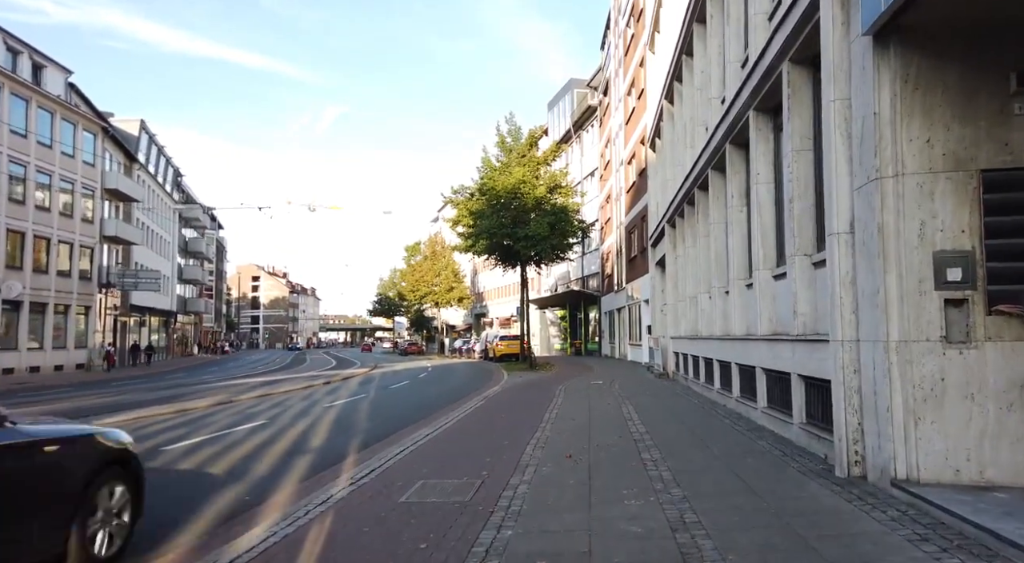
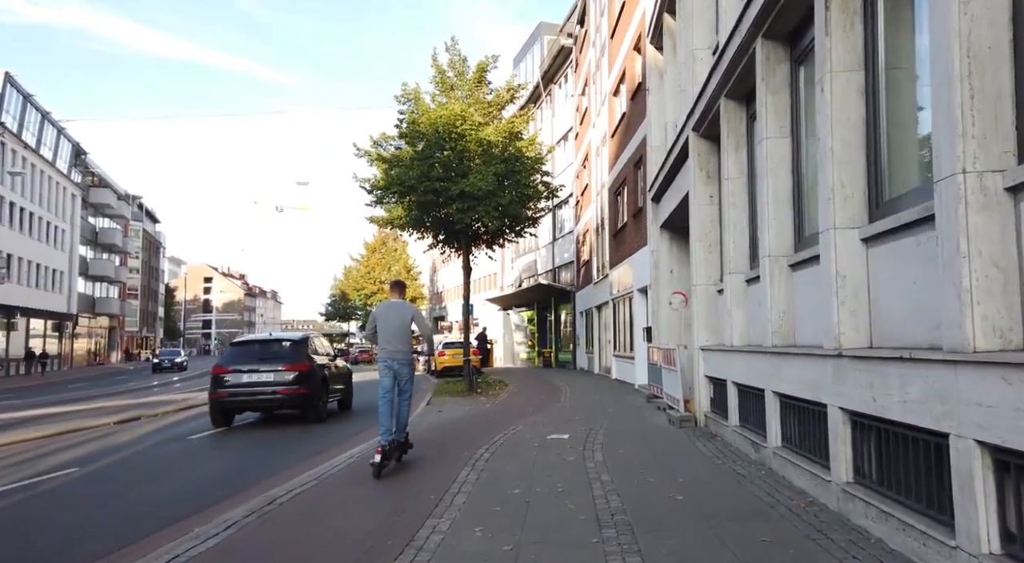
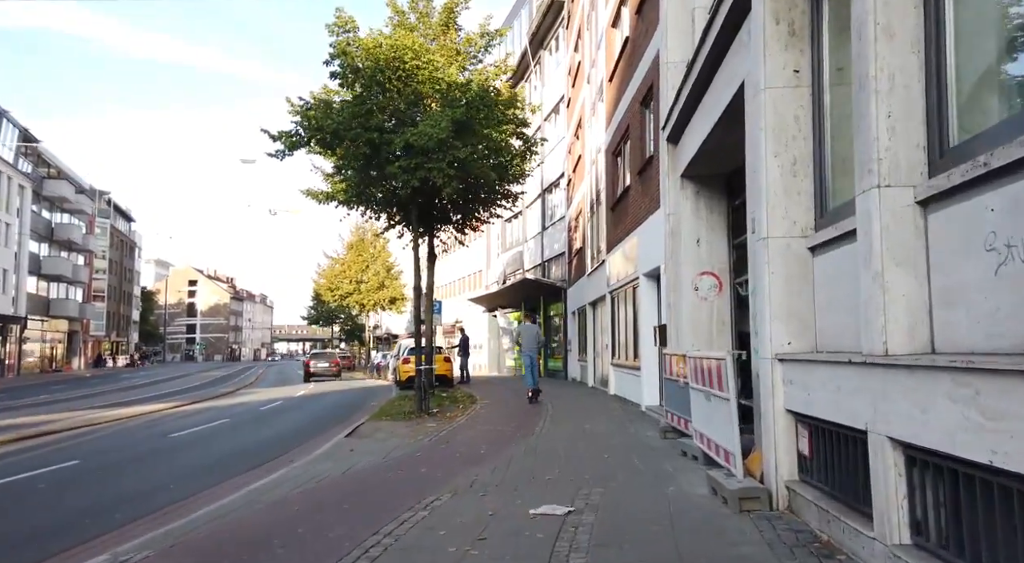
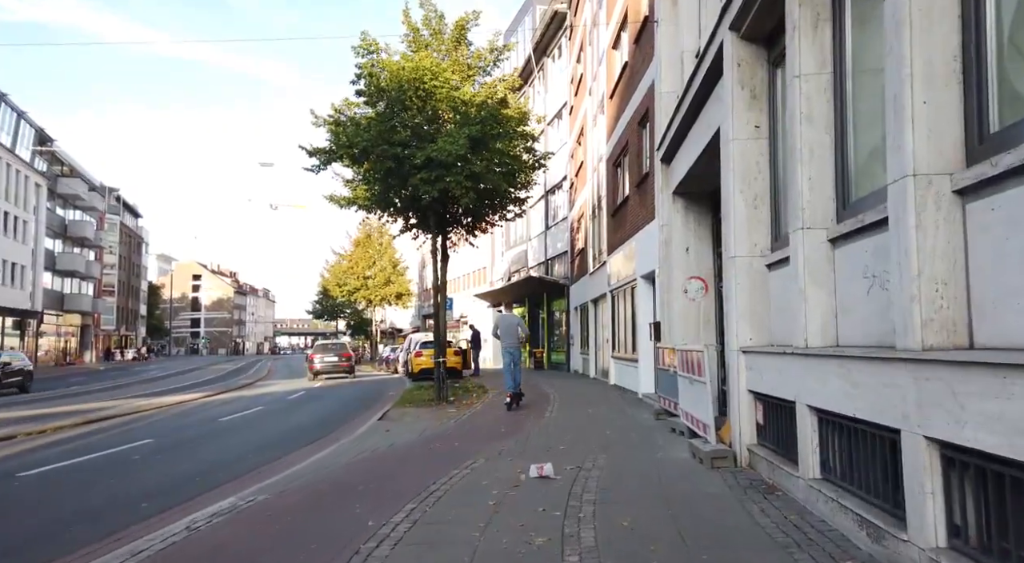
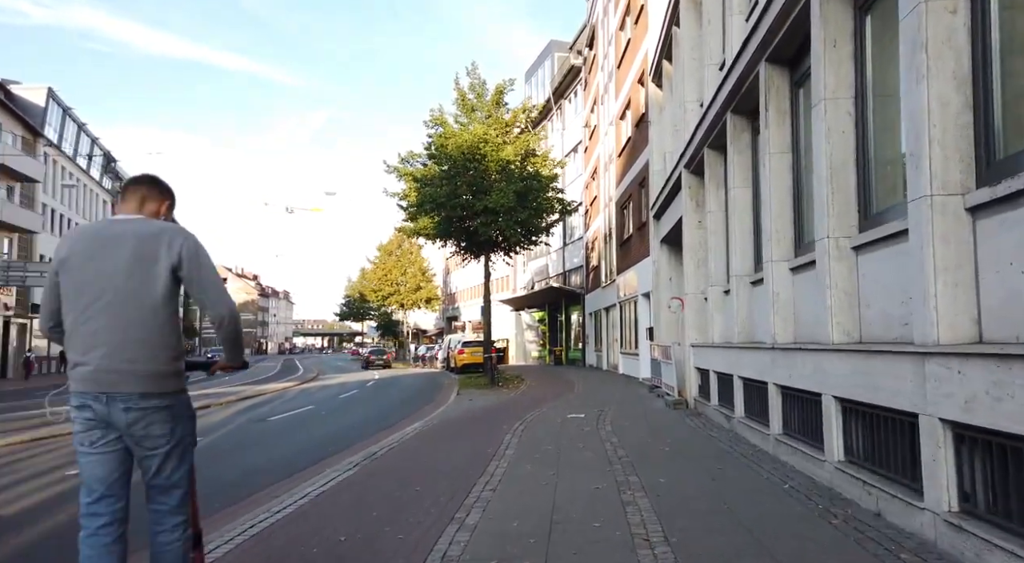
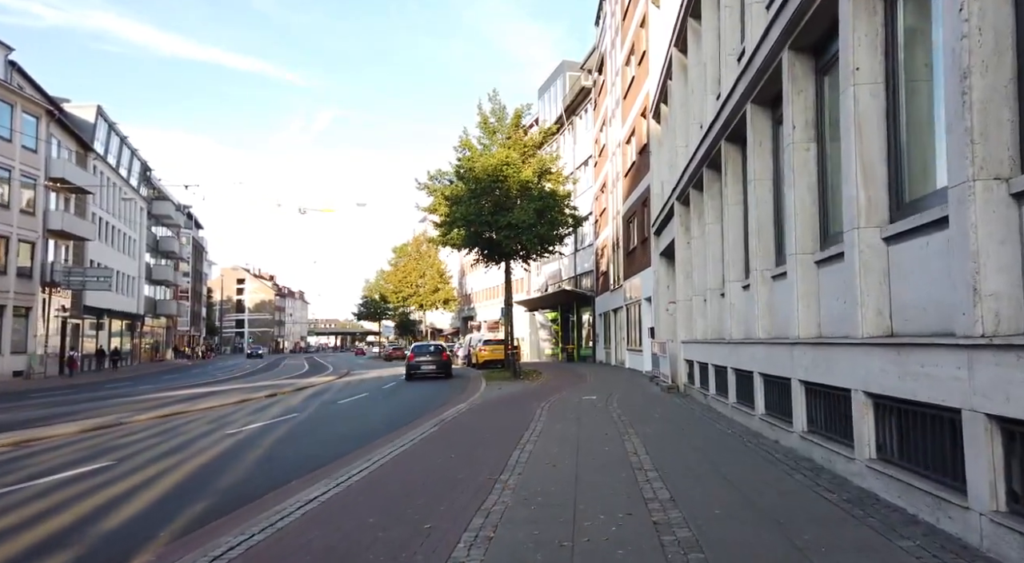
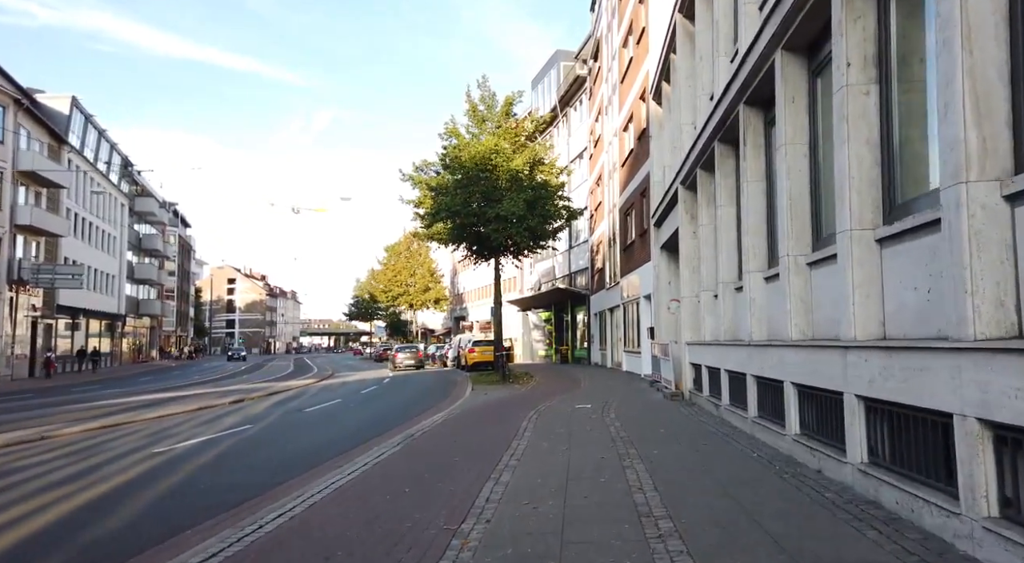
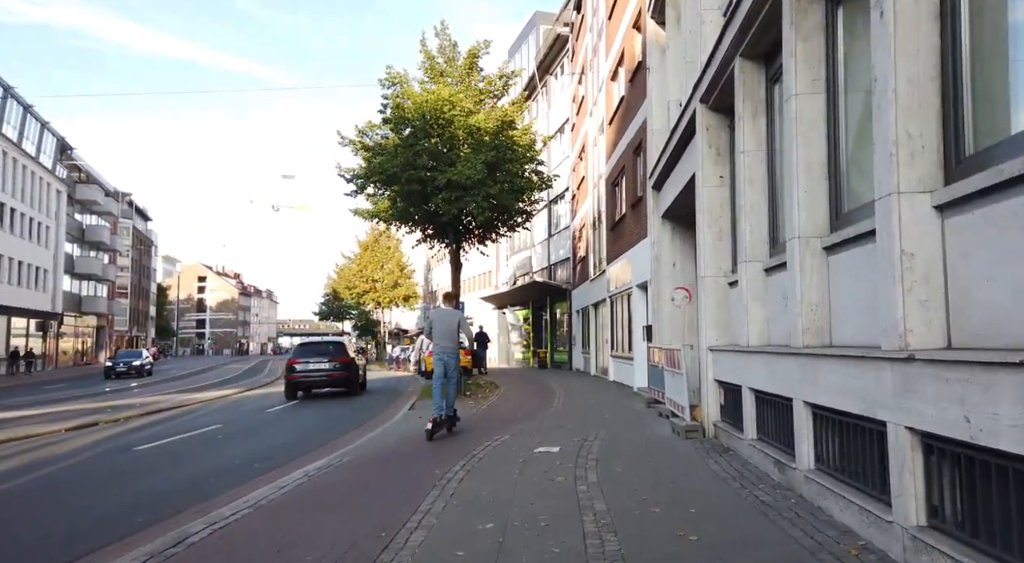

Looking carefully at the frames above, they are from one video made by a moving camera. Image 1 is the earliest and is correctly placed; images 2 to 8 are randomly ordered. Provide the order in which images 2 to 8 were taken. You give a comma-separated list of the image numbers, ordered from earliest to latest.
6, 7, 5, 2, 8, 4, 3
